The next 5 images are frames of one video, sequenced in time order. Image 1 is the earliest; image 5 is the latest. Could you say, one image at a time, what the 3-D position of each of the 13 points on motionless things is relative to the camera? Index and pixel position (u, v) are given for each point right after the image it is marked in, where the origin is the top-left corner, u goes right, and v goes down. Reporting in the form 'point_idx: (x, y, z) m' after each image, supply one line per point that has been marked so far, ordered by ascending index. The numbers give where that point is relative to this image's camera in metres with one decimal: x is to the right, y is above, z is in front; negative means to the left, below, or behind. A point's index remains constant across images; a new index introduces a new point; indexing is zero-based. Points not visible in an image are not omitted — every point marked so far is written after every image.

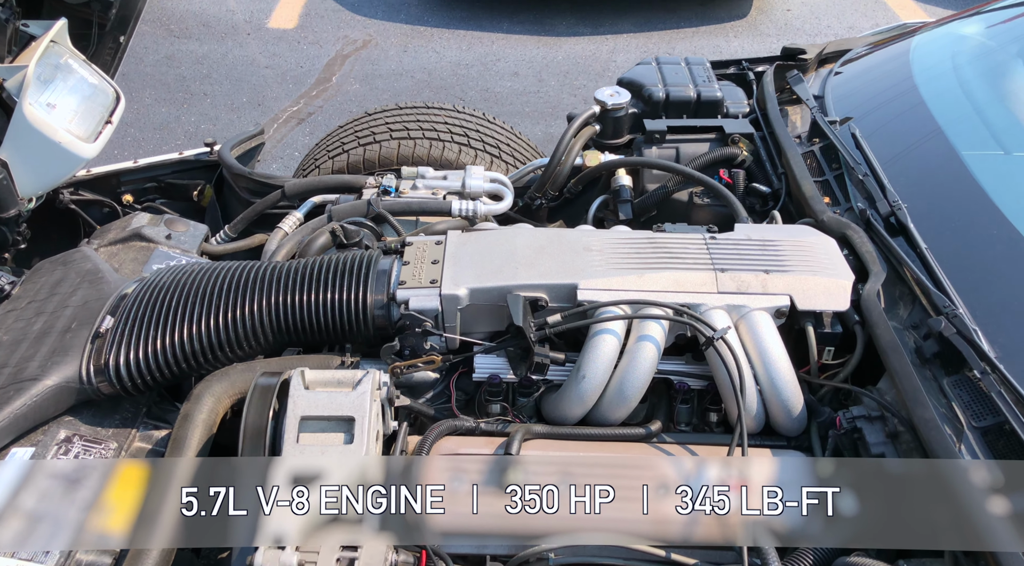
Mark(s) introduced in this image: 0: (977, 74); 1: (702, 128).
0: (+1.1, +0.5, +2.1) m
1: (+0.5, +0.4, +2.3) m
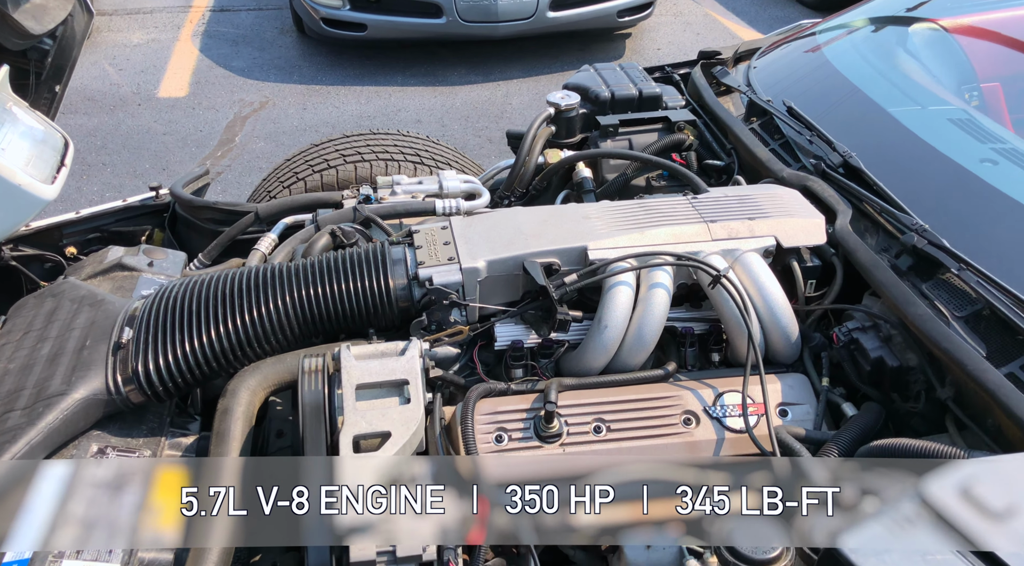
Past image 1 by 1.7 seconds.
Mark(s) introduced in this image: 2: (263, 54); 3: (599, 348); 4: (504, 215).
0: (+1.0, +0.6, +2.4) m
1: (+0.4, +0.4, +2.5) m
2: (-1.8, +1.6, +6.5) m
3: (+0.2, -0.1, +1.8) m
4: (0.0, +0.1, +2.0) m
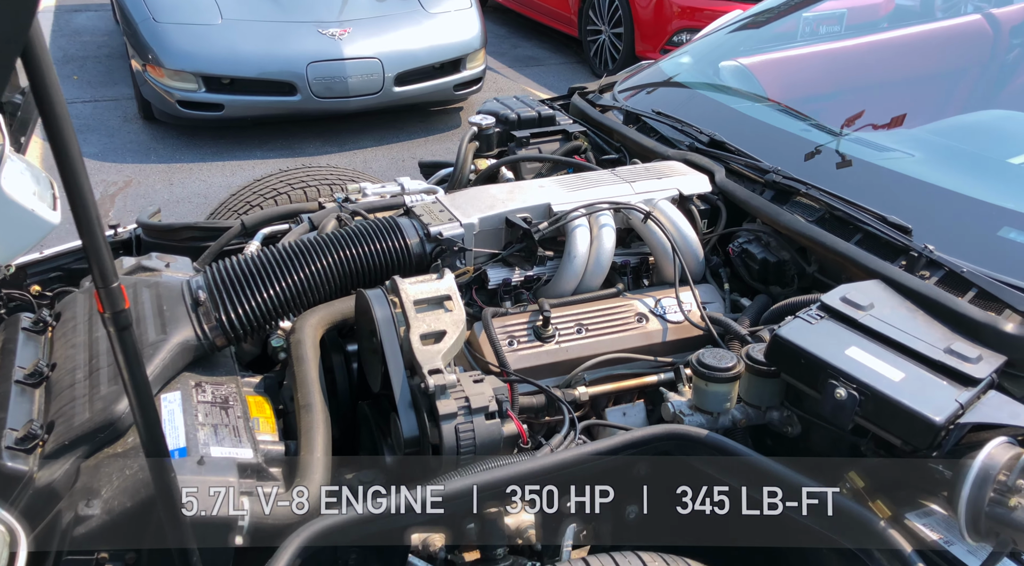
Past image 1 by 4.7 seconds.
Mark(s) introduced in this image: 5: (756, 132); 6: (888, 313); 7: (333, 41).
0: (+0.7, +0.7, +3.3) m
1: (+0.1, +0.5, +3.2) m
2: (-2.9, +1.0, +6.7) m
3: (+0.2, 0.0, +2.4) m
4: (-0.1, +0.3, +2.6) m
5: (+0.7, +0.5, +2.8) m
6: (+0.8, -0.1, +1.9) m
7: (-1.2, +1.7, +6.3) m
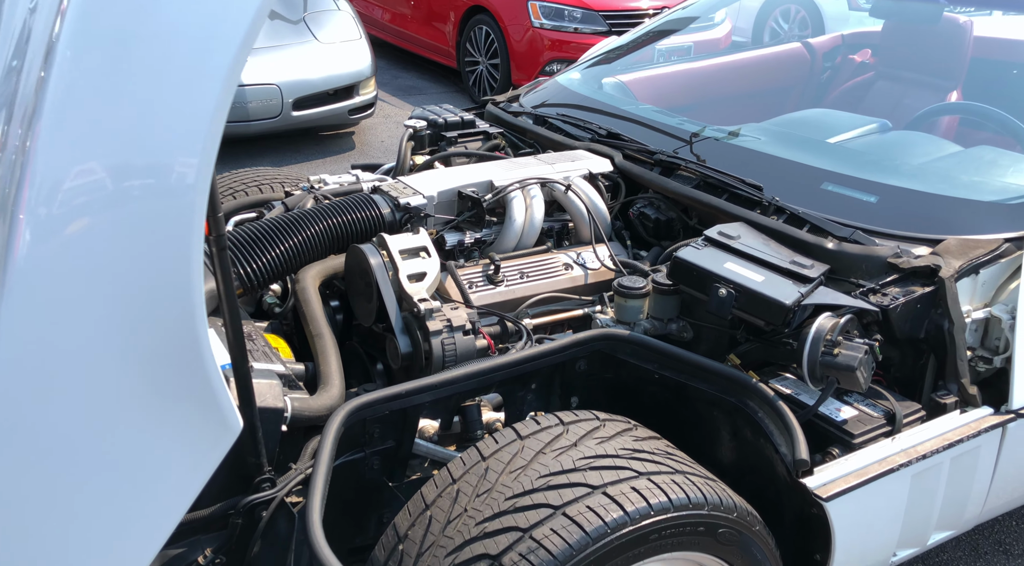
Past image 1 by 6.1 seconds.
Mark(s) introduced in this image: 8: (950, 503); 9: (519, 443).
0: (+0.4, +0.9, +4.1) m
1: (-0.2, +0.6, +3.9) m
2: (-3.7, +0.9, +6.9) m
3: (0.0, +0.2, +3.1) m
4: (-0.3, +0.4, +3.2) m
5: (+0.5, +0.6, +3.5) m
6: (+0.7, +0.1, +2.7) m
7: (-2.0, +1.6, +6.8) m
8: (+1.2, -0.6, +2.6) m
9: (0.0, -0.4, +2.2) m
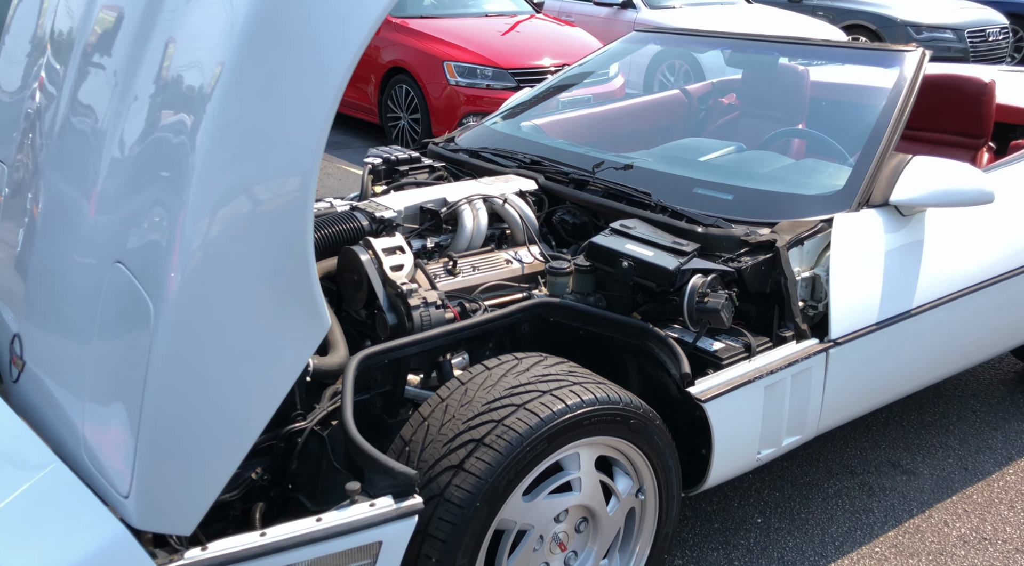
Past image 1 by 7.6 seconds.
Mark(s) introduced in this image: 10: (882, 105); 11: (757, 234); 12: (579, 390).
0: (0.0, +0.8, +5.1) m
1: (-0.5, +0.6, +4.8) m
2: (-4.3, +0.5, +7.5) m
3: (-0.2, +0.2, +4.0) m
4: (-0.5, +0.4, +4.1) m
5: (+0.2, +0.6, +4.5) m
6: (+0.5, +0.2, +3.7) m
7: (-2.7, +1.3, +7.6) m
8: (+1.1, -0.5, +3.5) m
9: (-0.1, -0.3, +3.1) m
10: (+1.7, +0.8, +4.1) m
11: (+1.0, +0.2, +3.6) m
12: (+0.2, -0.3, +3.0) m
